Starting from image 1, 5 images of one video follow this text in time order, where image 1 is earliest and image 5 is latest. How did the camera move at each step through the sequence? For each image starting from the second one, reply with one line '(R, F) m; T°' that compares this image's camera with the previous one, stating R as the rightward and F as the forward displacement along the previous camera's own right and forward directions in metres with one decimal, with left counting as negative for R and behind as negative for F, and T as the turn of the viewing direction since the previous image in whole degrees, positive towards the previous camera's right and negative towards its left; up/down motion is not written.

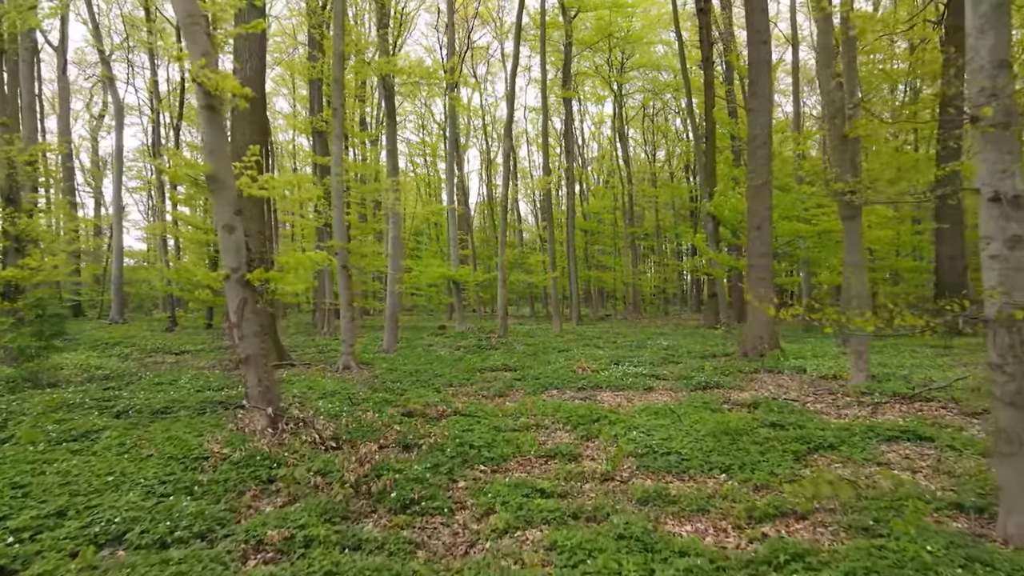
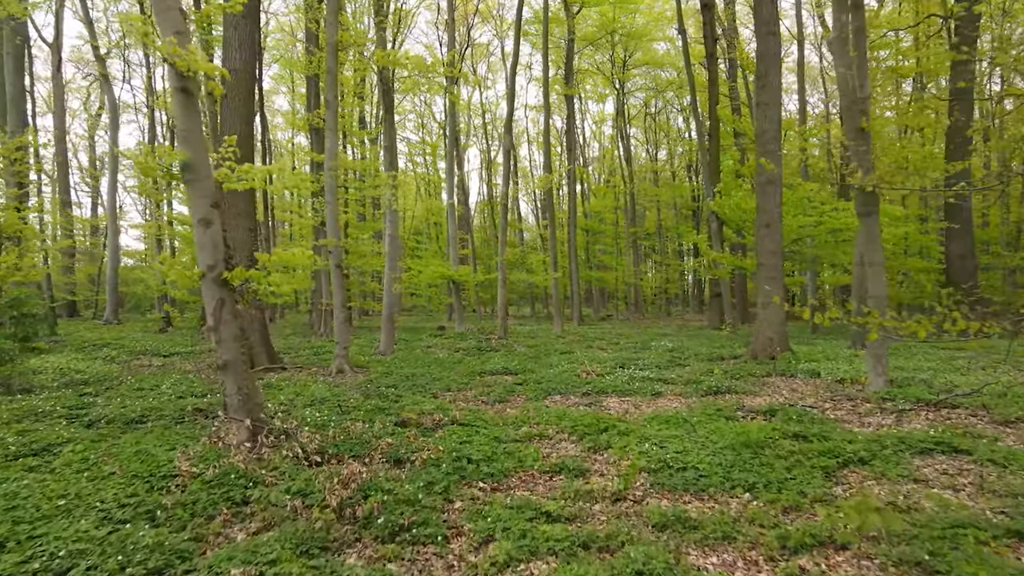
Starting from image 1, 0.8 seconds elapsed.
(0.0, +0.4) m; 0°
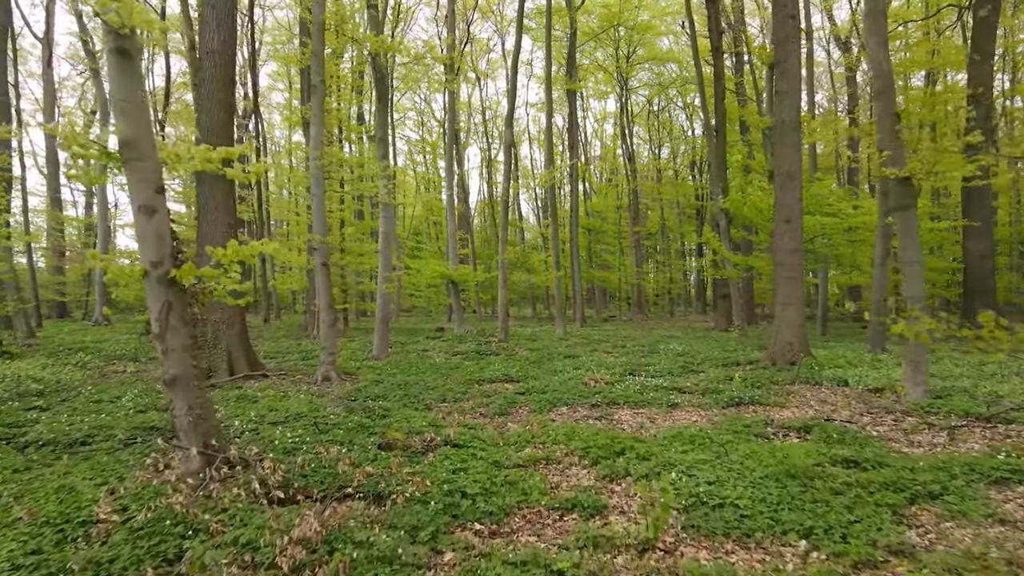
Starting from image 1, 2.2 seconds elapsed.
(0.0, +0.7) m; 0°
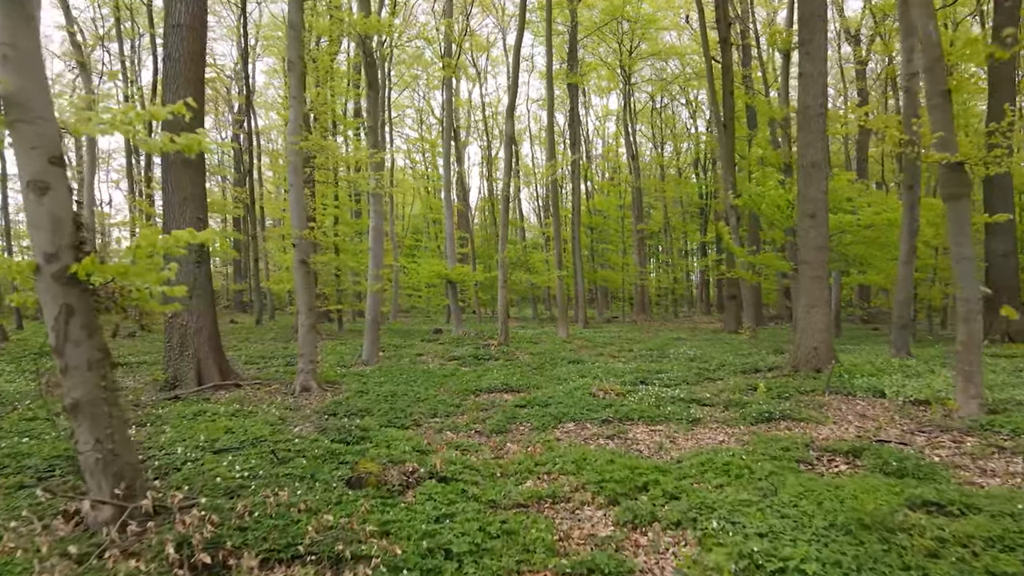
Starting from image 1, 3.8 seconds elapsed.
(0.0, +0.9) m; 0°
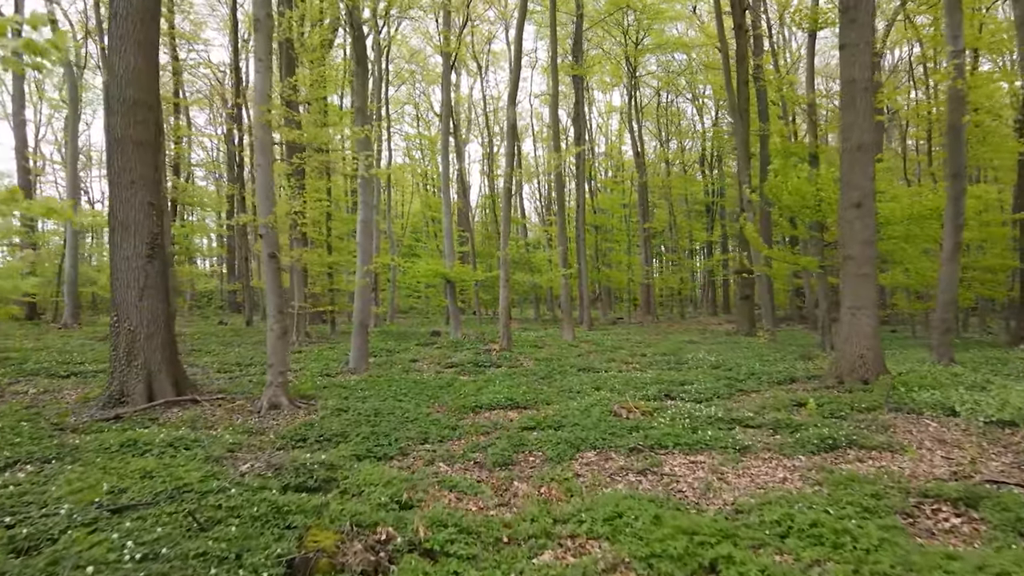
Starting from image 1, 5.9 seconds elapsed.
(-0.1, +1.2) m; 0°
